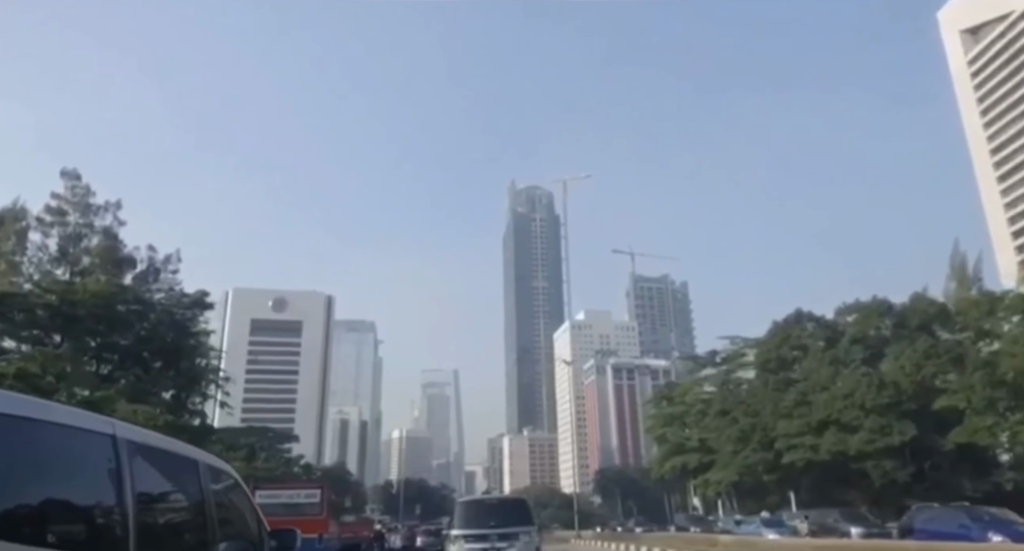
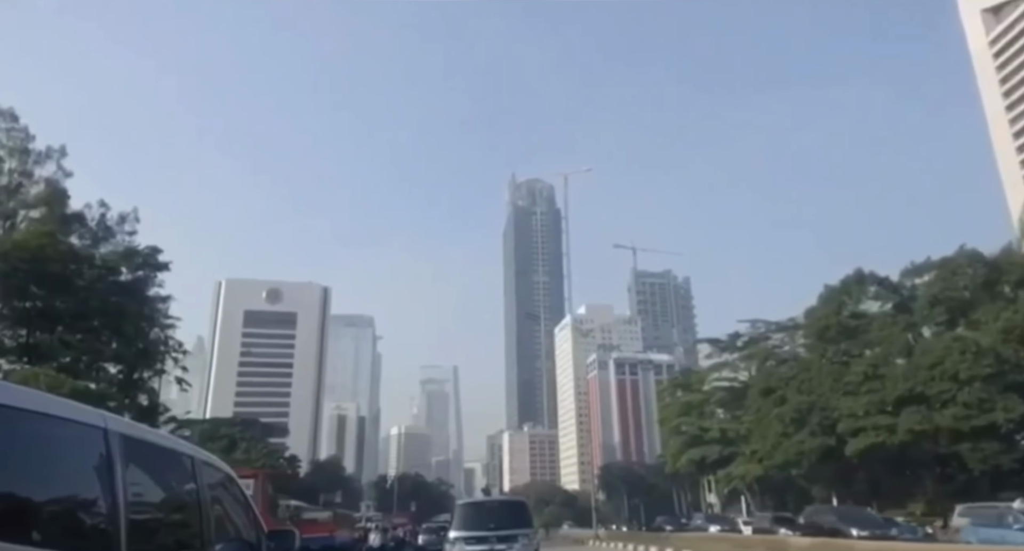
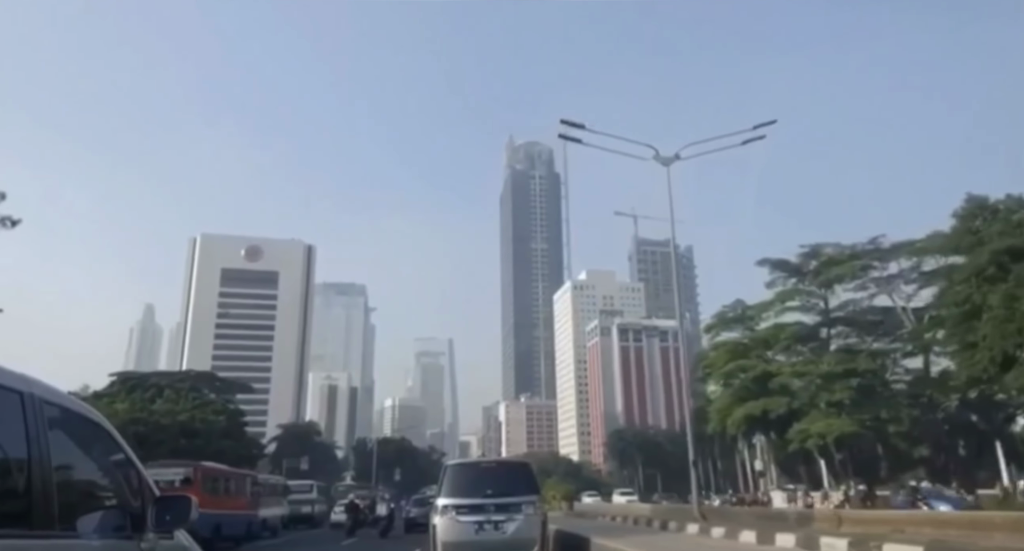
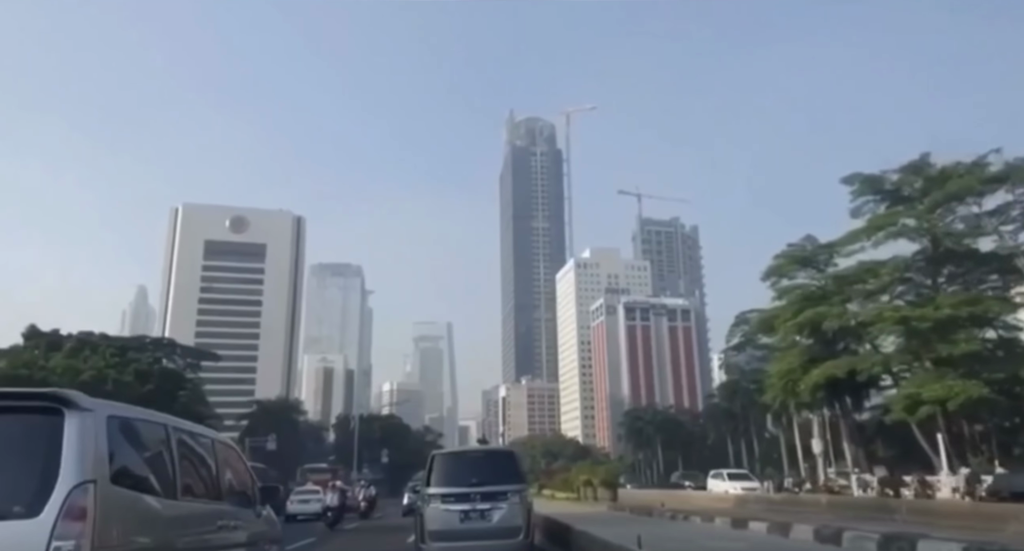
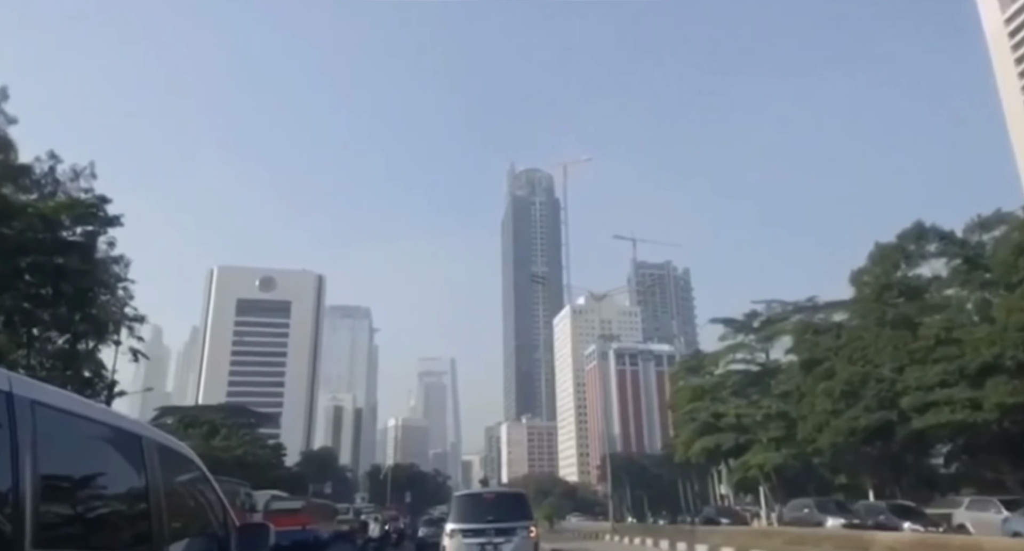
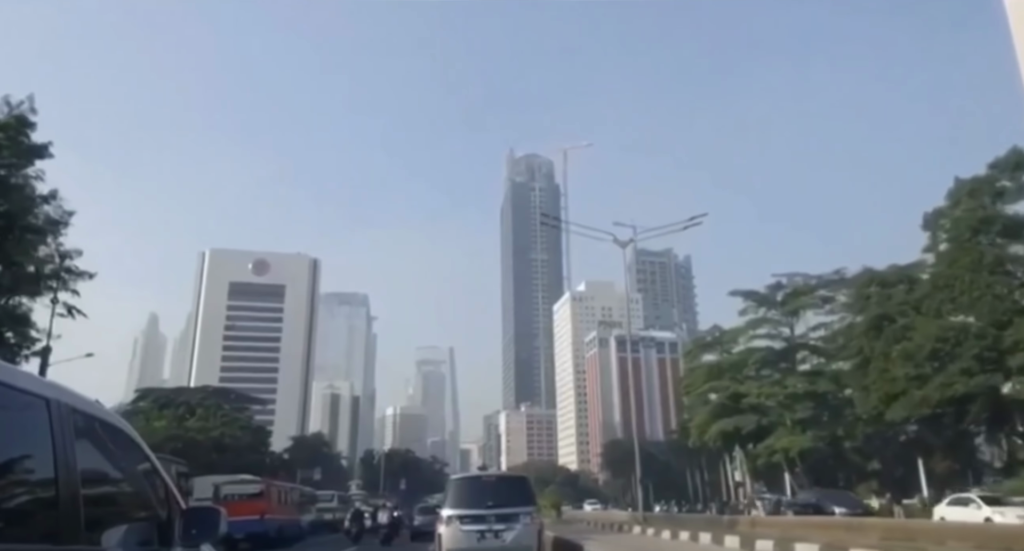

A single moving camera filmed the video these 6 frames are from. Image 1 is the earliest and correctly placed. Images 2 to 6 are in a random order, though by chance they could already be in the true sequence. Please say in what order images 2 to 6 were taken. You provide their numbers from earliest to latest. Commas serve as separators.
2, 5, 6, 3, 4
